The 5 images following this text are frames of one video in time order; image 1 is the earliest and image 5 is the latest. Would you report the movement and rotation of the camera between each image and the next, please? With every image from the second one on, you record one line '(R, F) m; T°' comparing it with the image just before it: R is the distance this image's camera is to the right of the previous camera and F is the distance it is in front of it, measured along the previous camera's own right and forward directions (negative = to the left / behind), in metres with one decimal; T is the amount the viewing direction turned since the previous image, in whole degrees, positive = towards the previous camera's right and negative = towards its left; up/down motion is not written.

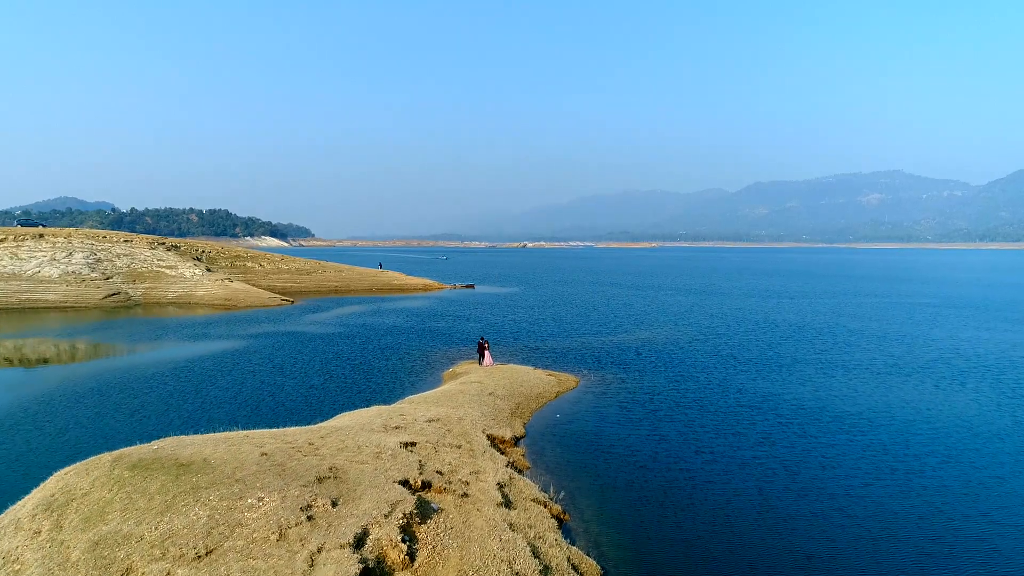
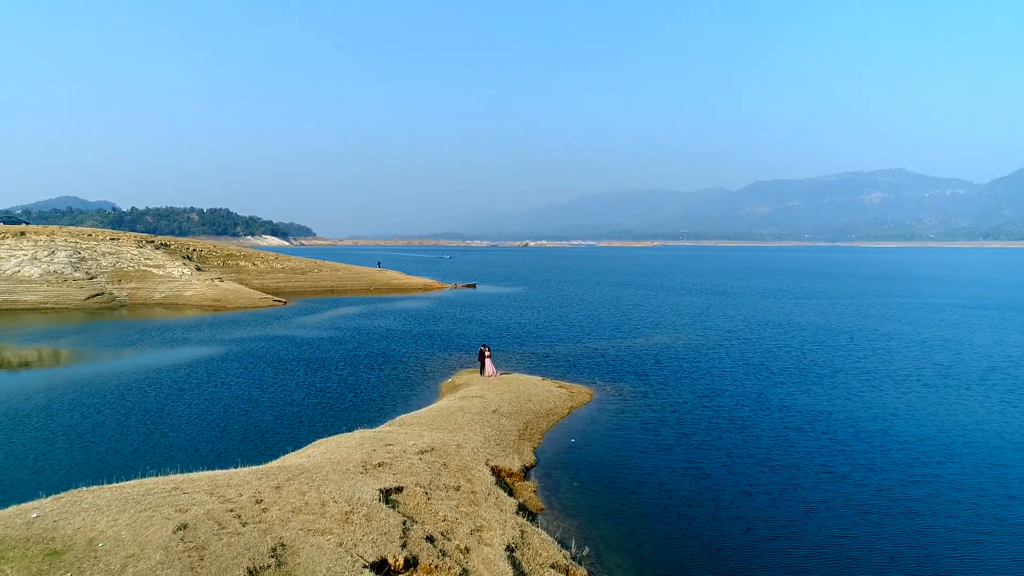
(-0.3, +4.9) m; 0°
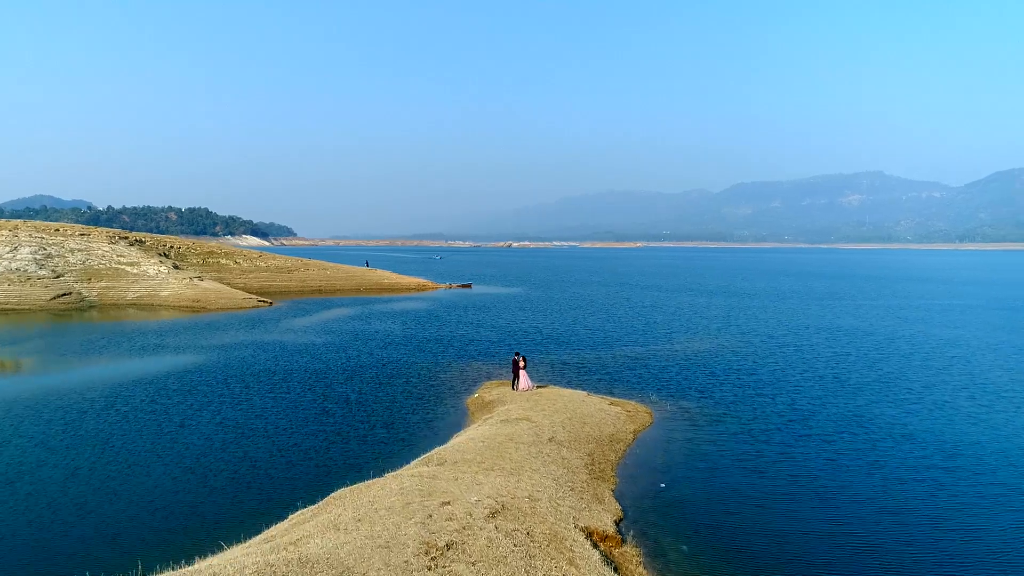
(-3.1, +6.6) m; +2°
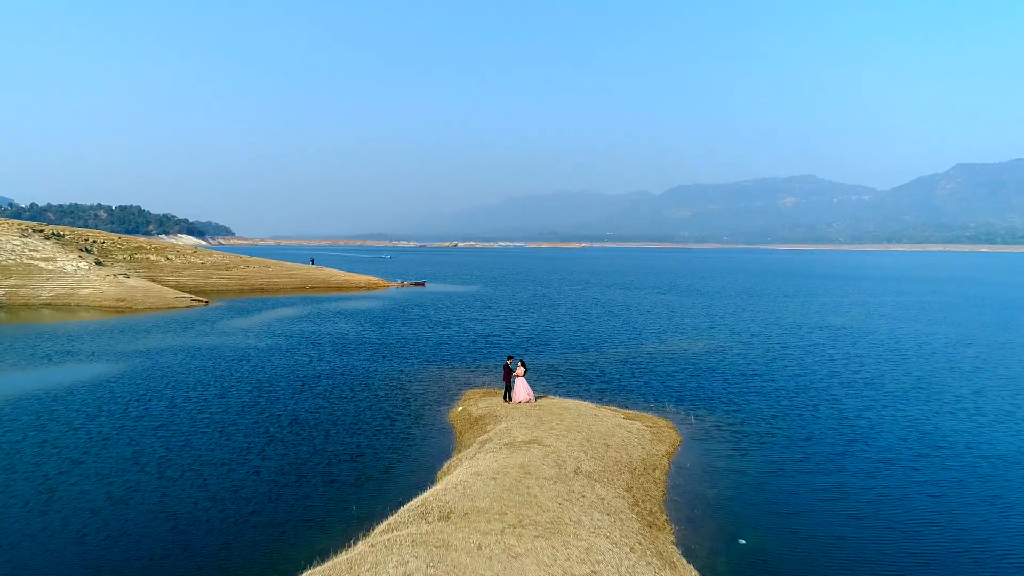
(-2.1, +6.1) m; +5°
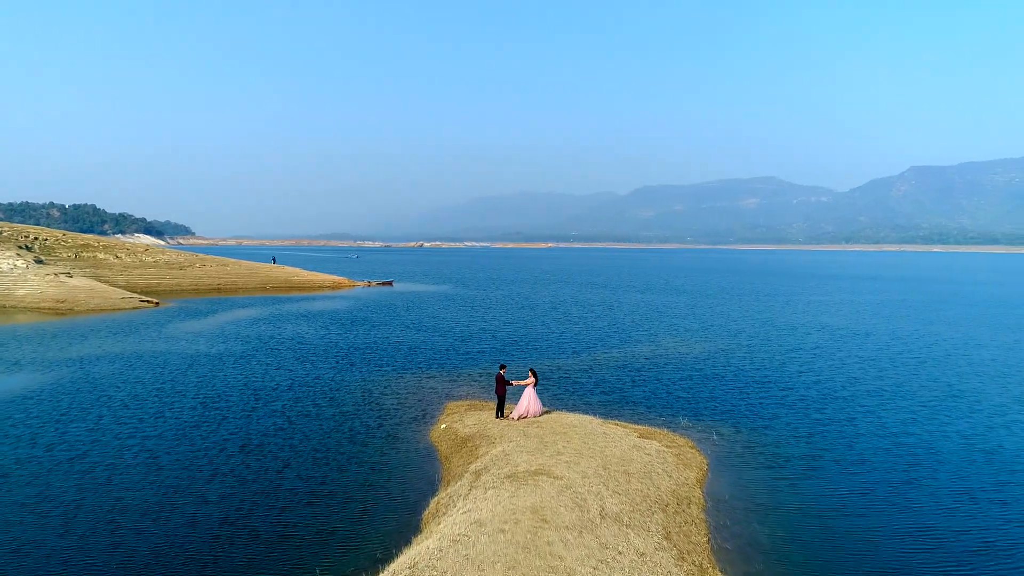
(-1.0, +4.4) m; +3°
